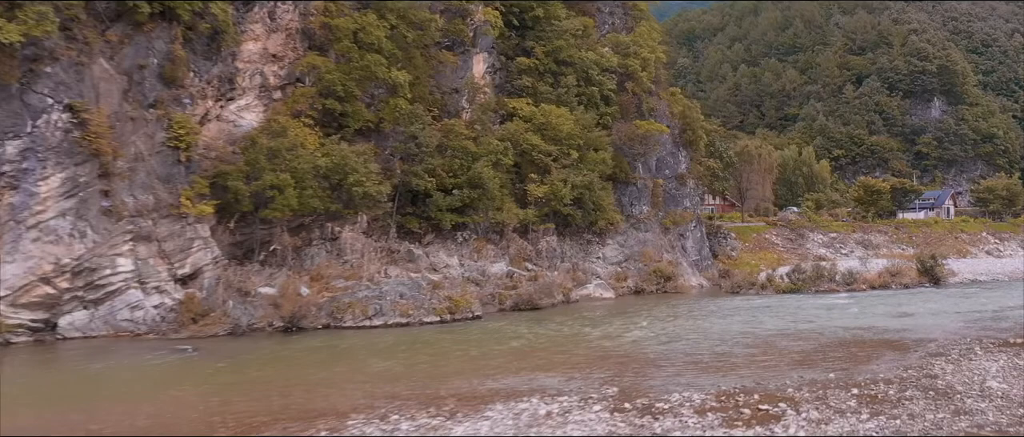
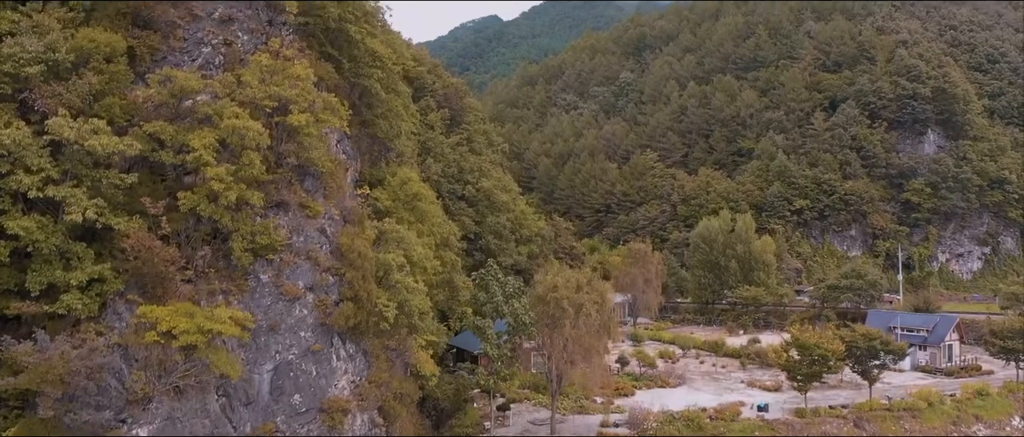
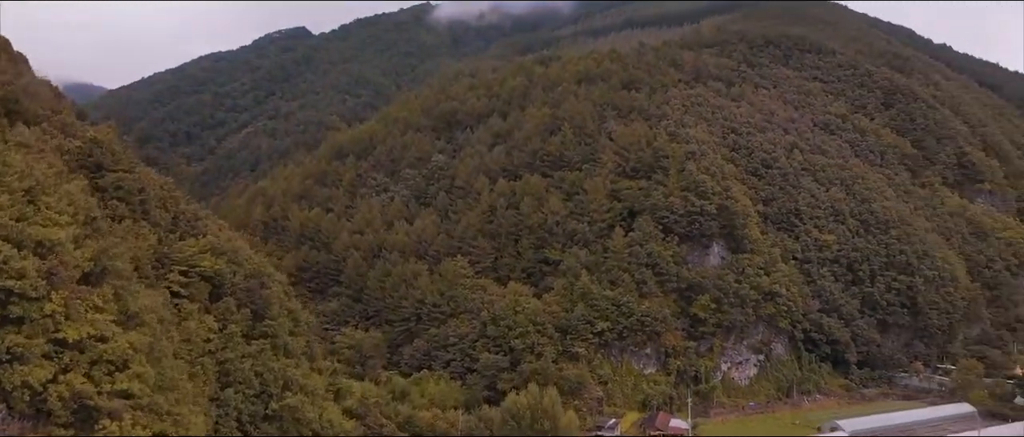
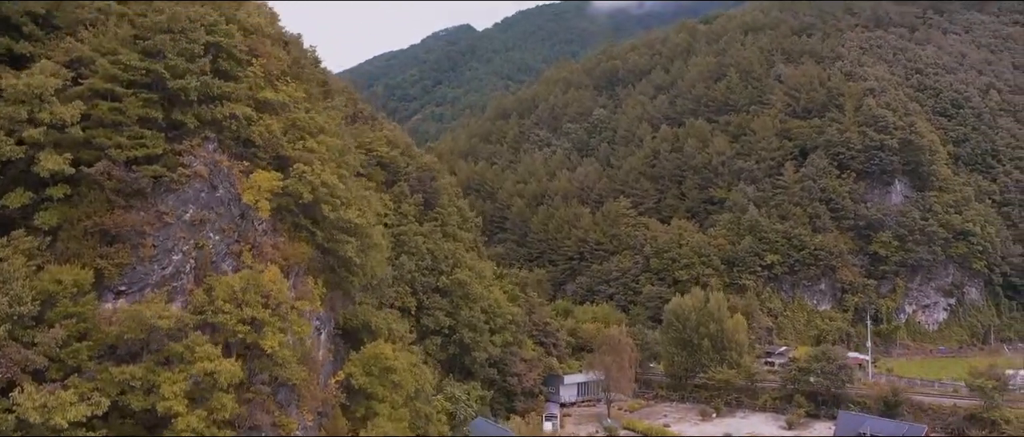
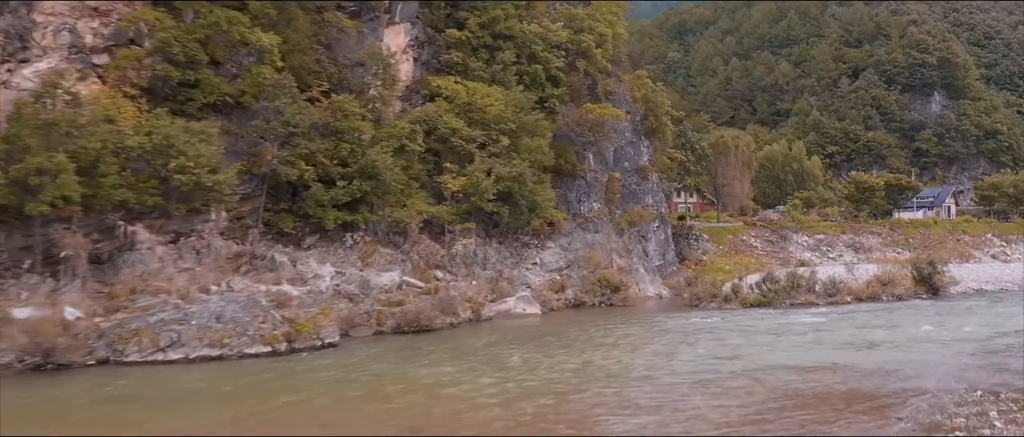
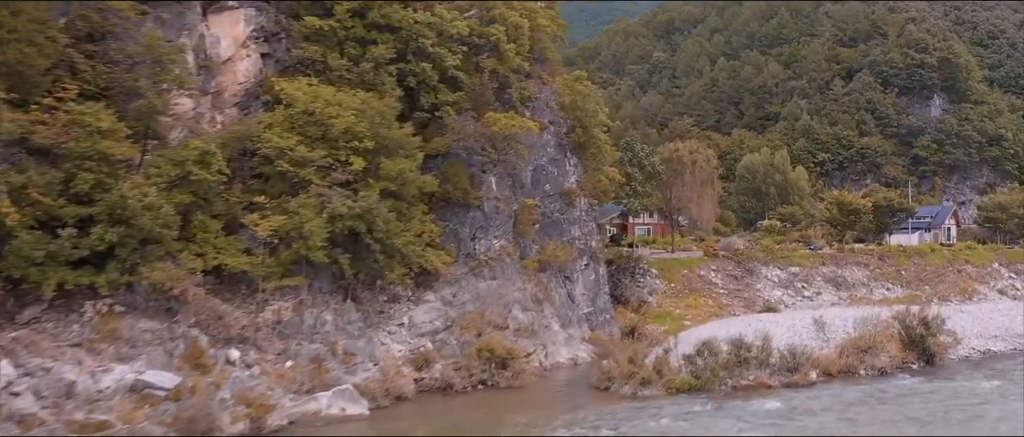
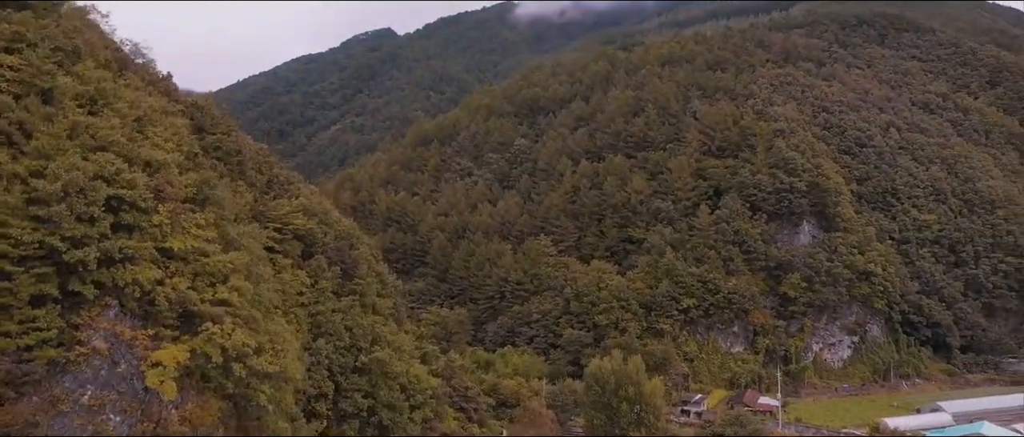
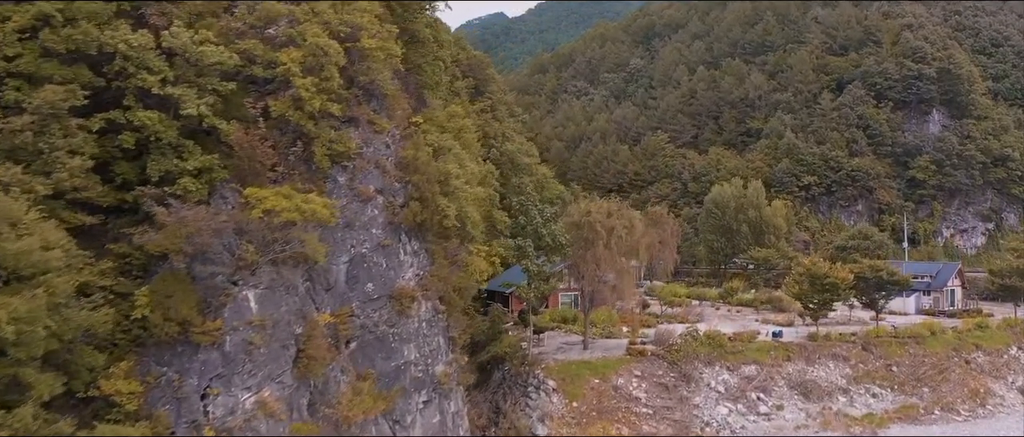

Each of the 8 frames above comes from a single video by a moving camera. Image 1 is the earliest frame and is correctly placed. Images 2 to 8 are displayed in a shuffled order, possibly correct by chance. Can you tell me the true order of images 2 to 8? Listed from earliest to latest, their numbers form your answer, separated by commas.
5, 6, 8, 2, 4, 7, 3
